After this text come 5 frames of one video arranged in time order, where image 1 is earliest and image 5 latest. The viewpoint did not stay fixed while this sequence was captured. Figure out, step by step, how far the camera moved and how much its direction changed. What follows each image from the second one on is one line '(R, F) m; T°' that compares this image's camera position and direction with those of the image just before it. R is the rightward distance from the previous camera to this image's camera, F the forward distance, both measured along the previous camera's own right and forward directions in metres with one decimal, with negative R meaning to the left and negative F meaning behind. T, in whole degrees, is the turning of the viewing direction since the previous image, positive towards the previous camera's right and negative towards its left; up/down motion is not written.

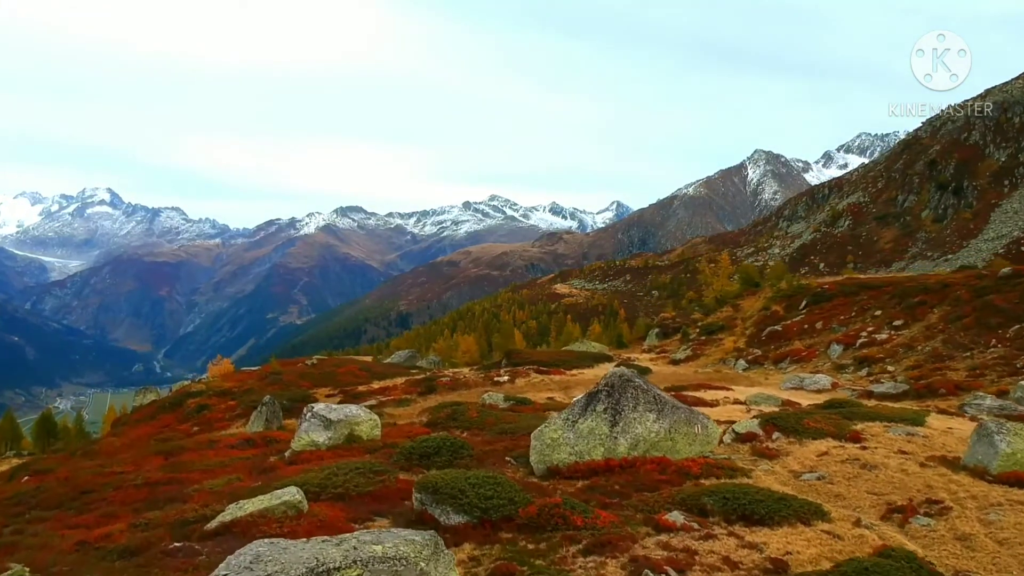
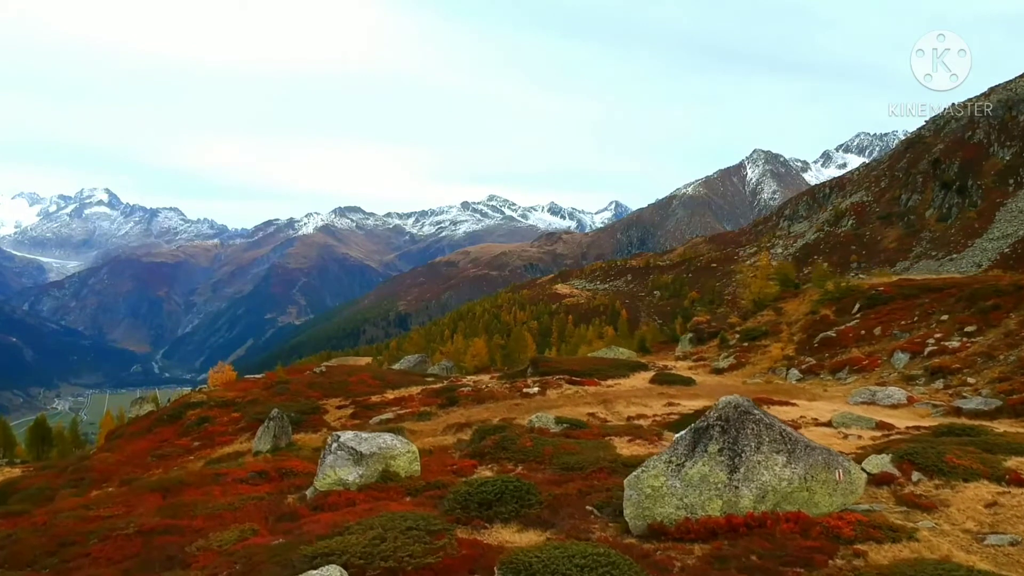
(-1.6, +2.7) m; 0°
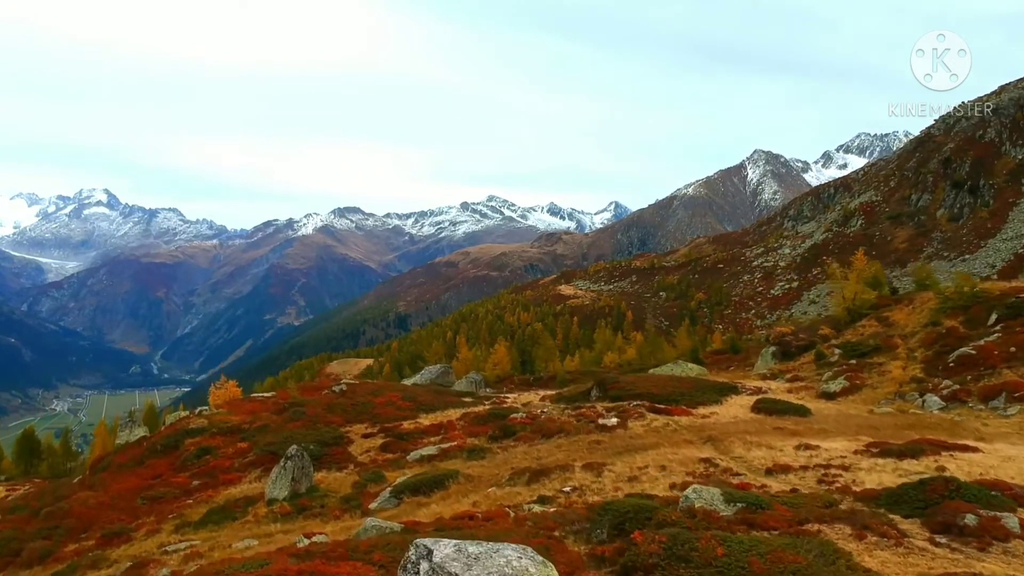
(-2.9, +5.3) m; 0°
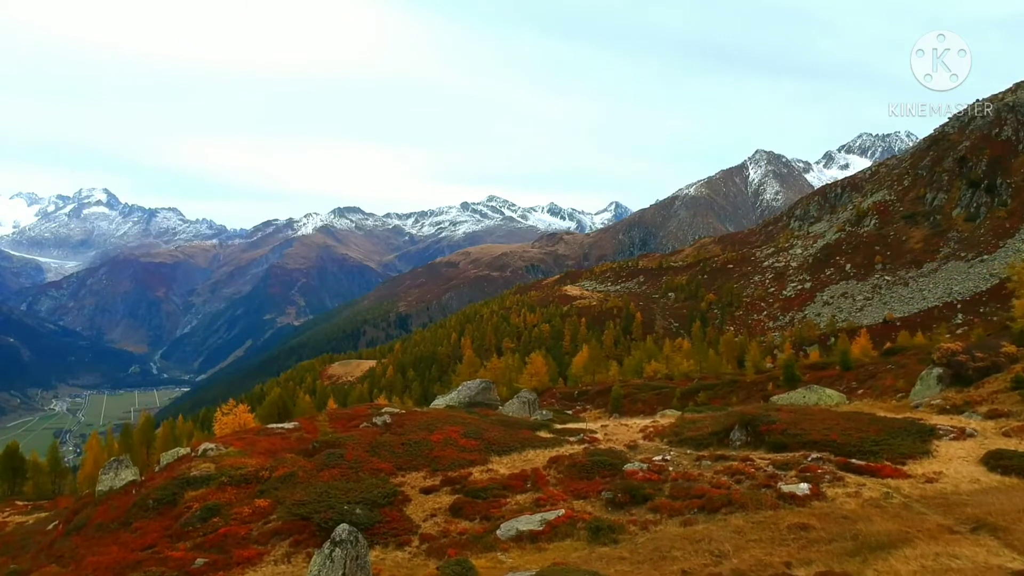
(-4.0, +7.0) m; 0°
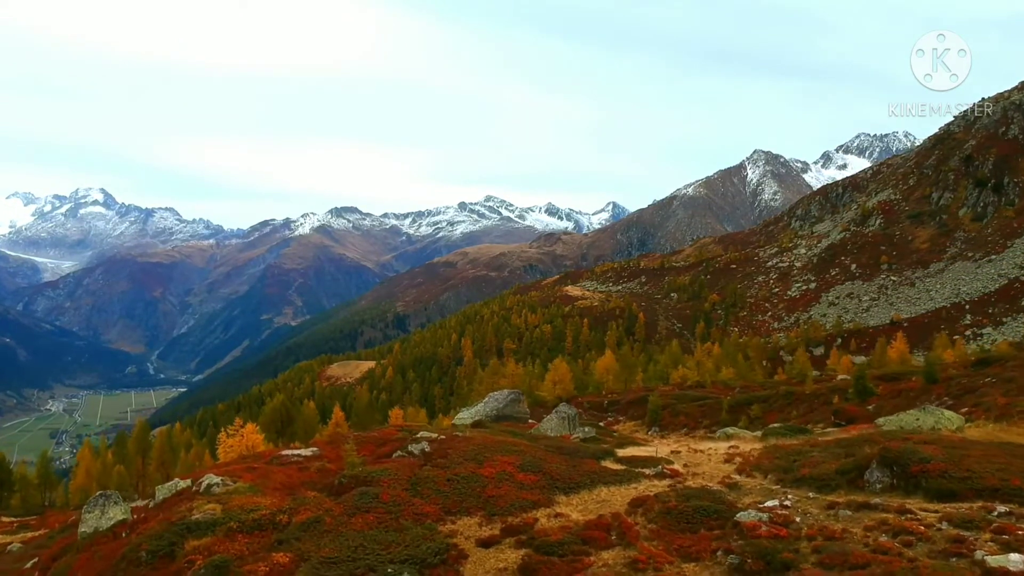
(-2.4, +4.0) m; 0°
